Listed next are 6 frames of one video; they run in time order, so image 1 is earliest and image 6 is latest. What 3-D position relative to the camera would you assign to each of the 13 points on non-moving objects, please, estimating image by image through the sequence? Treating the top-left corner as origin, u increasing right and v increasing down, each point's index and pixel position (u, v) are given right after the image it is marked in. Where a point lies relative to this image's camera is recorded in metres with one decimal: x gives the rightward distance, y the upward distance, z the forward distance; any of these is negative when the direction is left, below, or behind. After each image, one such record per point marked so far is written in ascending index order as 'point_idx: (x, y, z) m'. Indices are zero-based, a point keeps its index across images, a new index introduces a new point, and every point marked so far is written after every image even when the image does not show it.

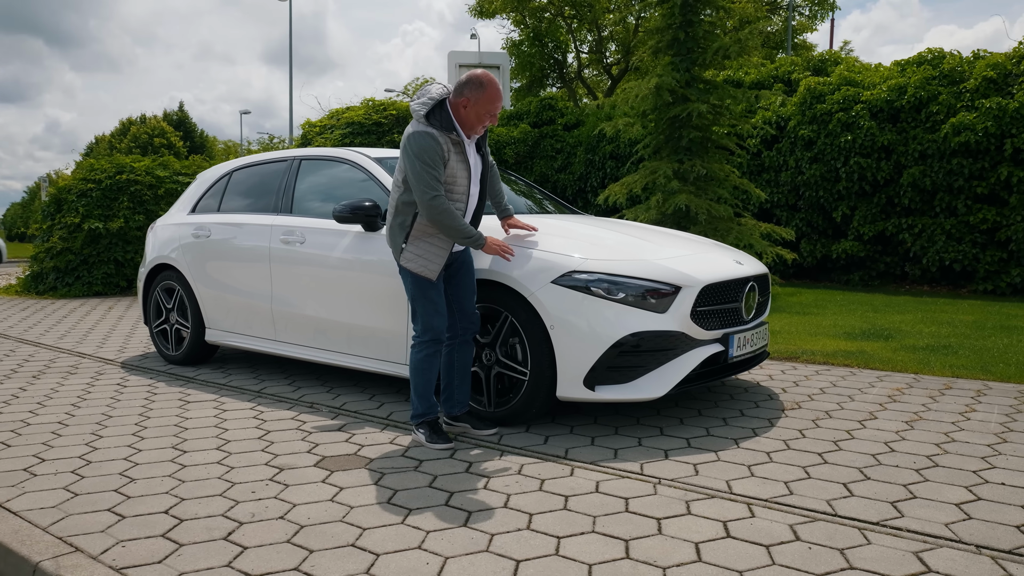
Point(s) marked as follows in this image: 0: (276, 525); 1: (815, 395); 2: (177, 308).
0: (-0.8, -0.9, +2.8) m
1: (+1.8, -0.6, +4.7) m
2: (-2.5, -0.1, +5.9) m
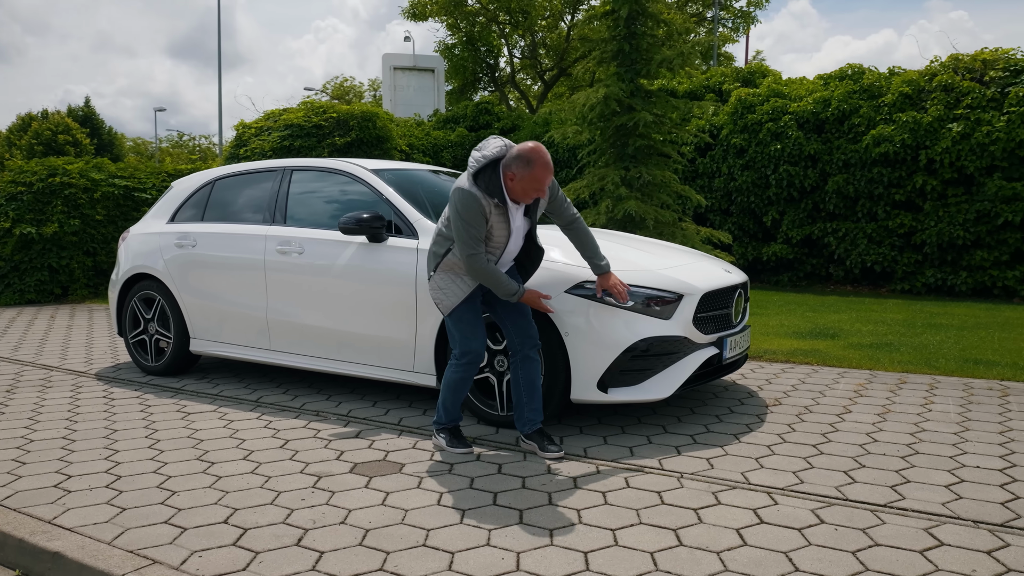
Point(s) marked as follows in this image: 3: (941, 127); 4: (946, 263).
0: (-0.6, -0.9, +2.9) m
1: (+1.8, -0.7, +5.1) m
2: (-2.7, -0.2, +5.8) m
3: (+6.1, +2.3, +11.1) m
4: (+6.3, +0.4, +11.3) m
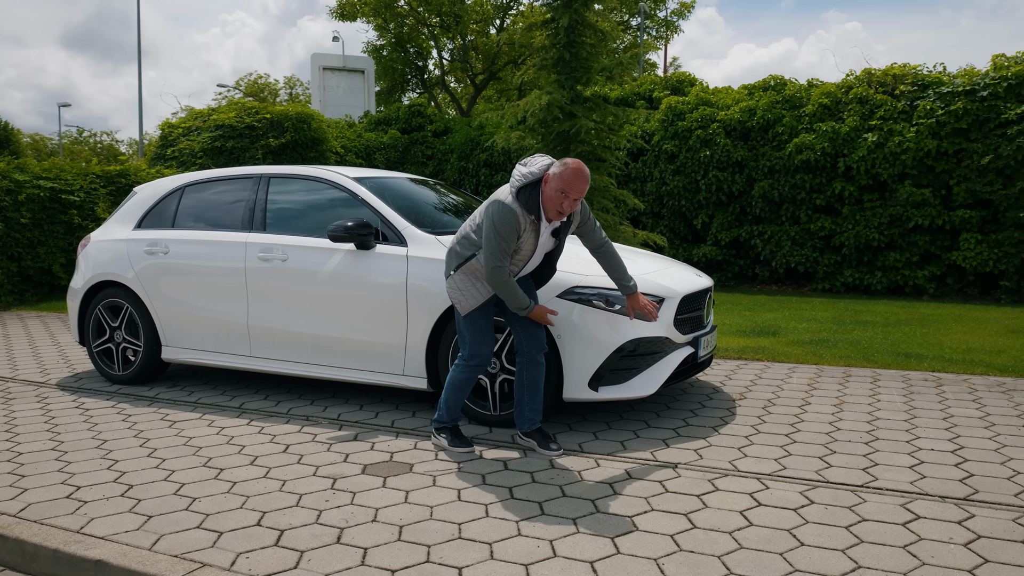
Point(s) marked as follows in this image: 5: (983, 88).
0: (-0.5, -0.9, +3.1) m
1: (+1.7, -0.7, +5.5) m
2: (-2.9, -0.3, +5.7) m
3: (+5.3, +2.3, +11.9) m
4: (+5.5, +0.4, +12.1) m
5: (+6.7, +2.9, +11.1) m
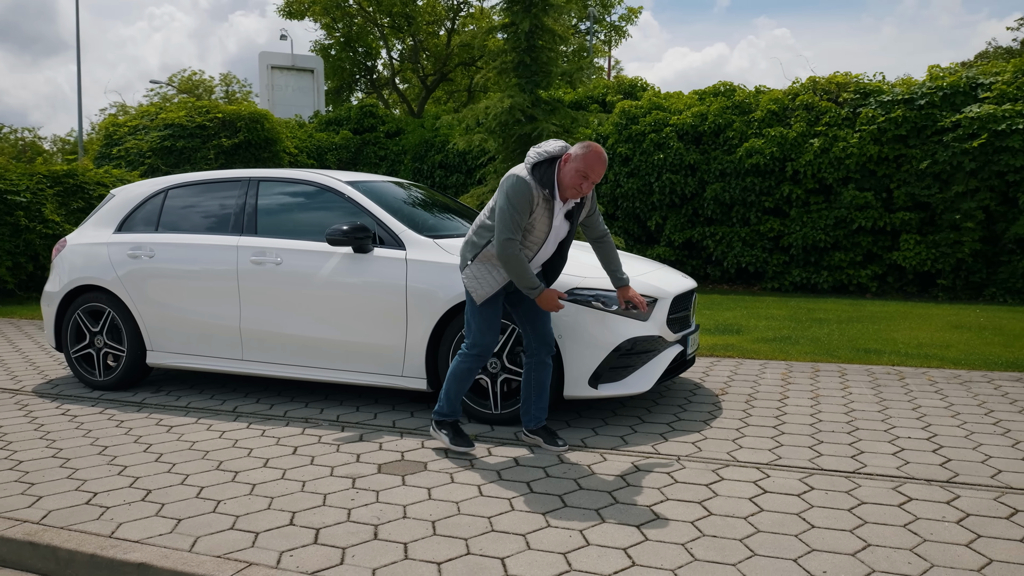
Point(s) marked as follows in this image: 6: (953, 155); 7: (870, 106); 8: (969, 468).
0: (-0.4, -1.0, +3.2) m
1: (+1.6, -0.7, +5.7) m
2: (-3.0, -0.3, +5.7) m
3: (+4.7, +2.3, +12.5) m
4: (+4.8, +0.4, +12.7) m
5: (+6.2, +2.9, +11.8) m
6: (+6.5, +1.9, +11.4) m
7: (+5.6, +2.8, +12.1) m
8: (+2.2, -0.9, +3.8) m
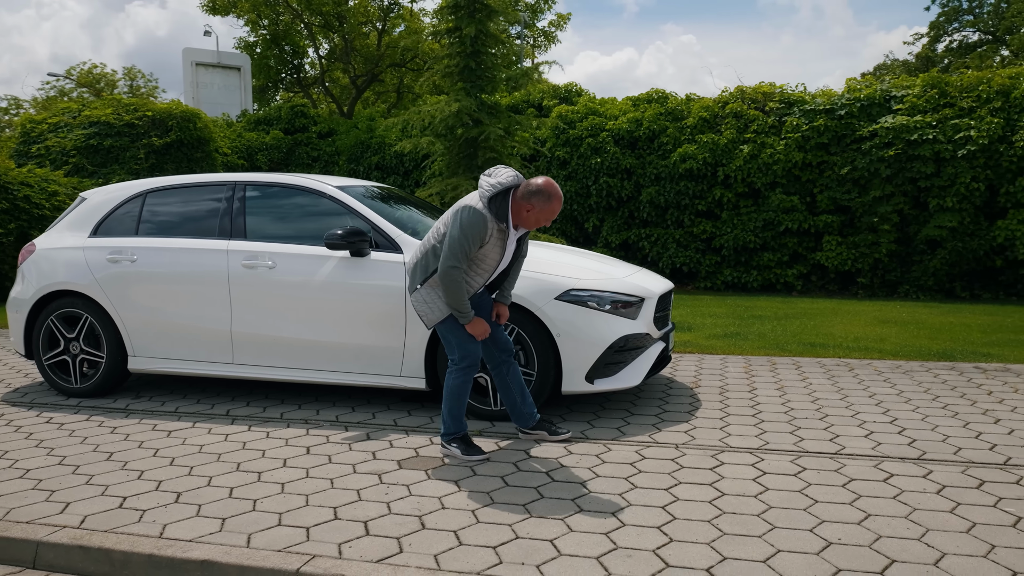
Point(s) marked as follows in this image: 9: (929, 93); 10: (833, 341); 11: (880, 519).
0: (-0.3, -1.0, +3.4) m
1: (+1.4, -0.7, +6.1) m
2: (-3.1, -0.3, +5.5) m
3: (+3.8, +2.4, +13.2) m
4: (+3.9, +0.4, +13.4) m
5: (+5.3, +2.9, +12.6) m
6: (+5.6, +2.0, +12.3) m
7: (+4.7, +2.9, +12.9) m
8: (+2.3, -0.9, +4.2) m
9: (+6.5, +3.0, +12.1) m
10: (+3.2, -0.5, +7.7) m
11: (+1.5, -1.0, +3.2) m
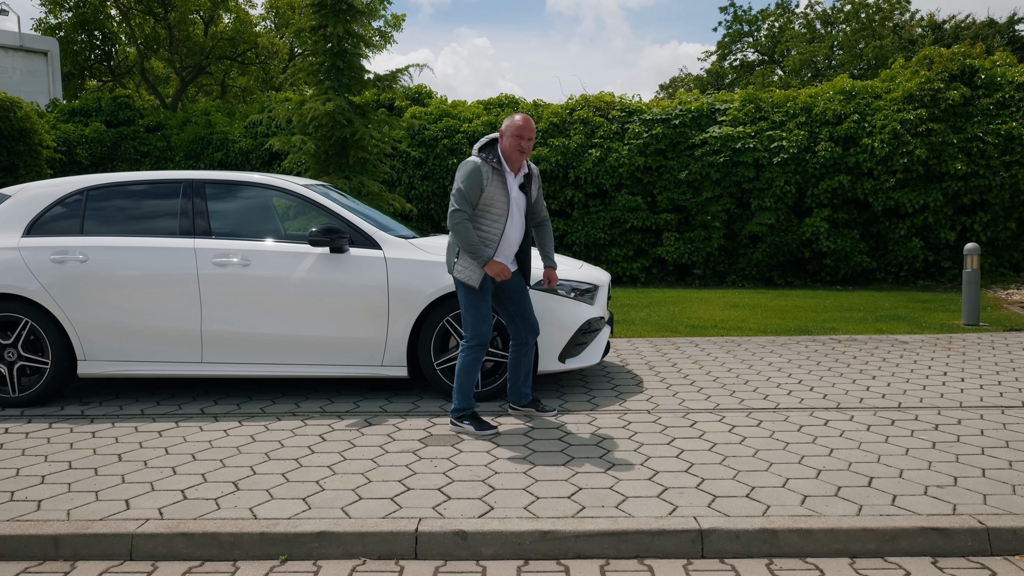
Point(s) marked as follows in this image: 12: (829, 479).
0: (0.0, -0.9, +3.8) m
1: (+0.9, -0.6, +6.9) m
2: (-3.3, -0.4, +5.2) m
3: (+1.4, +2.5, +14.3) m
4: (+1.5, +0.5, +14.5) m
5: (+3.0, +3.1, +14.1) m
6: (+3.4, +2.2, +13.9) m
7: (+2.3, +3.0, +14.2) m
8: (+2.2, -0.7, +5.3) m
9: (+4.2, +3.2, +13.9) m
10: (+2.2, -0.4, +8.9) m
11: (+1.7, -0.9, +4.1) m
12: (+1.5, -0.9, +3.7) m
